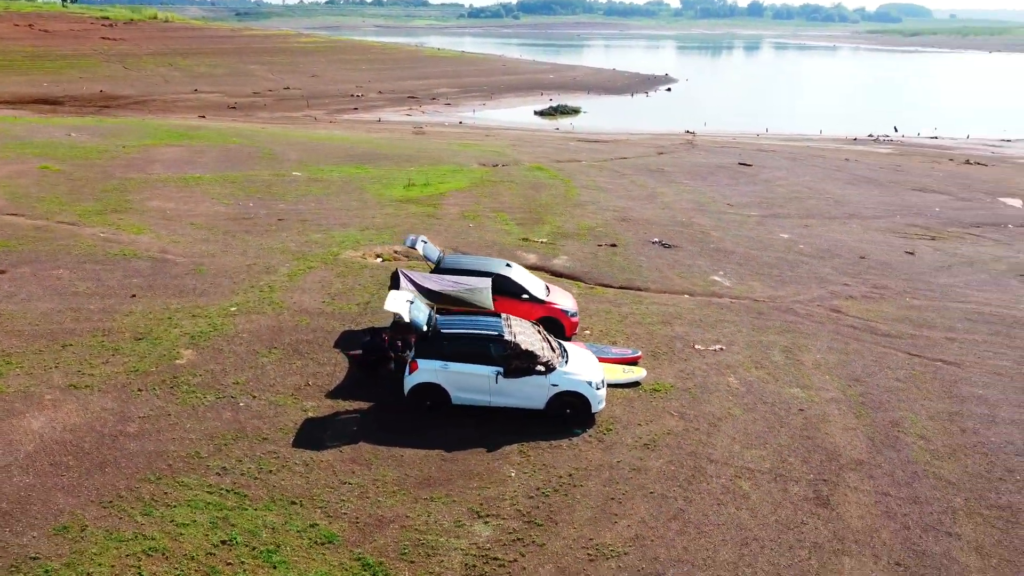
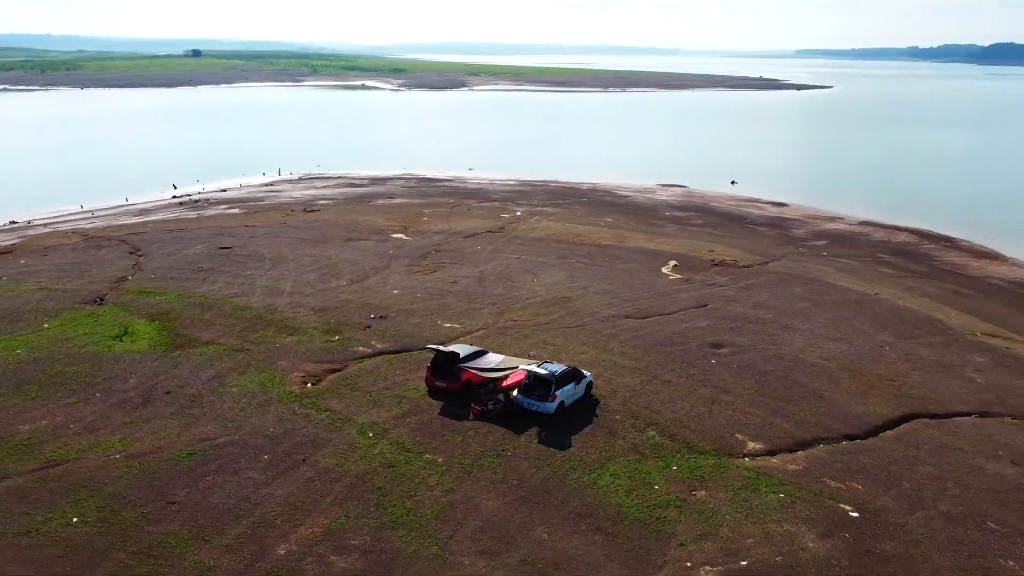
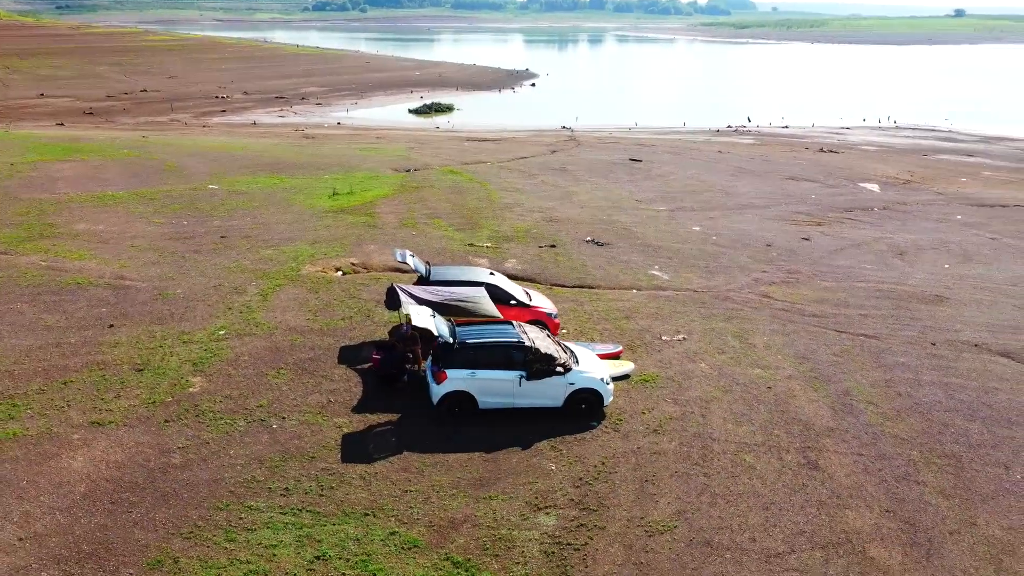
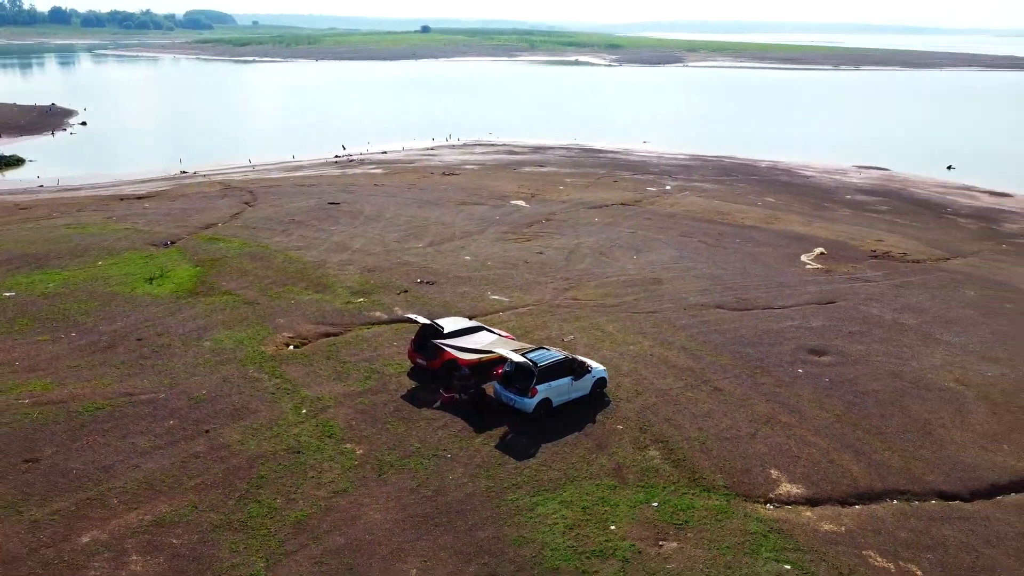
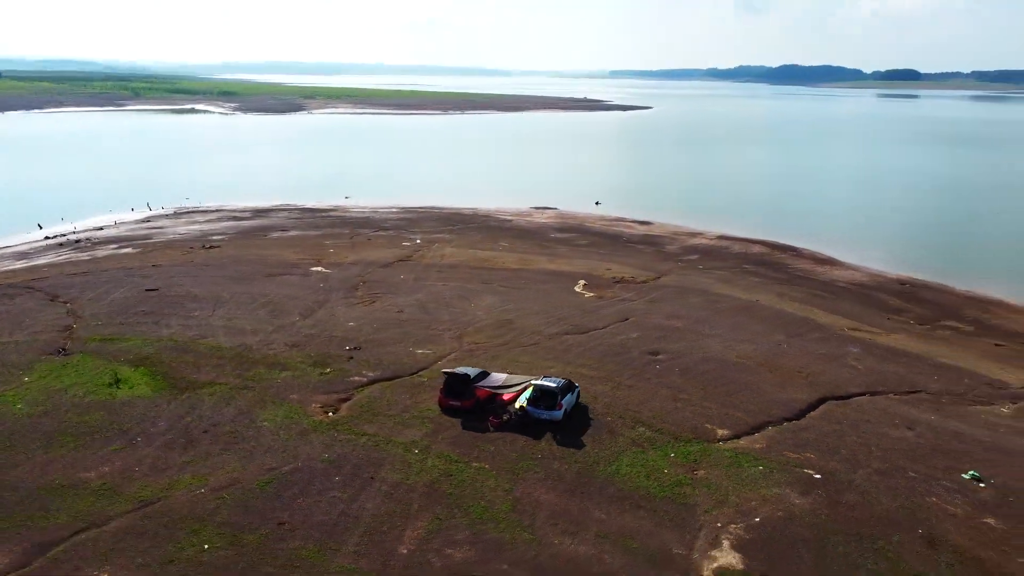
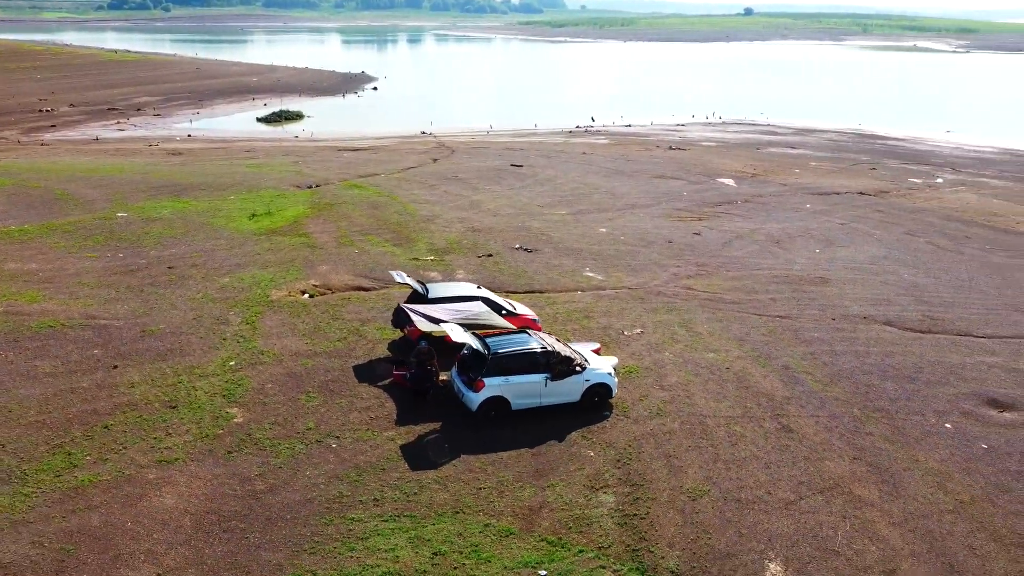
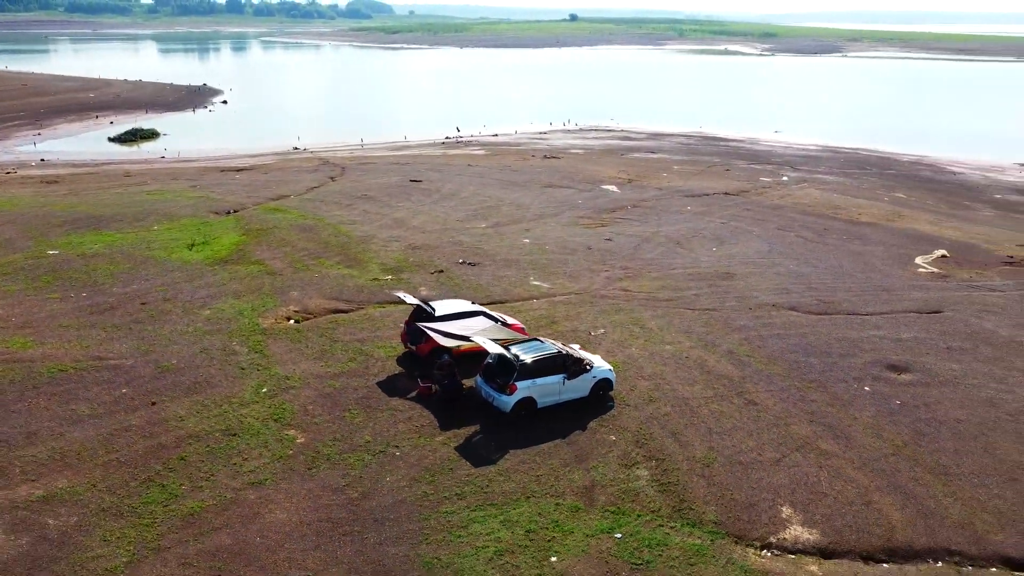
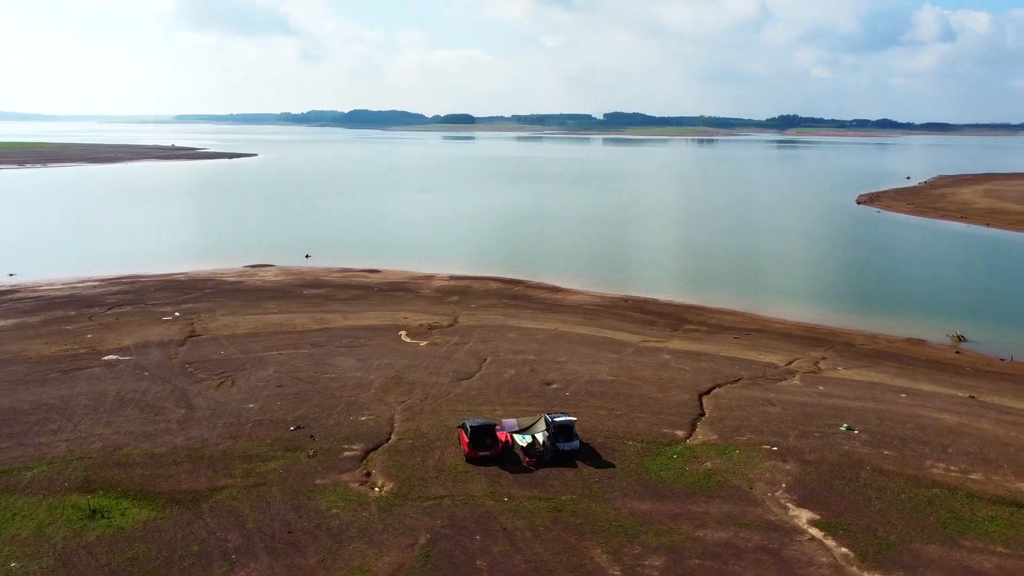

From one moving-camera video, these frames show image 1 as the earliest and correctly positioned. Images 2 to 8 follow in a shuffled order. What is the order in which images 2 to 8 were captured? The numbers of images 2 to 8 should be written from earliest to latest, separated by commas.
3, 6, 7, 4, 2, 5, 8
